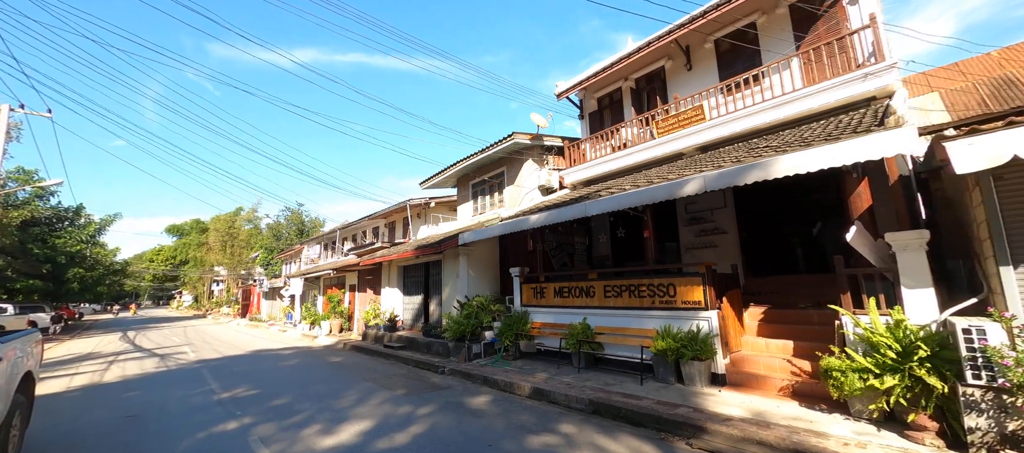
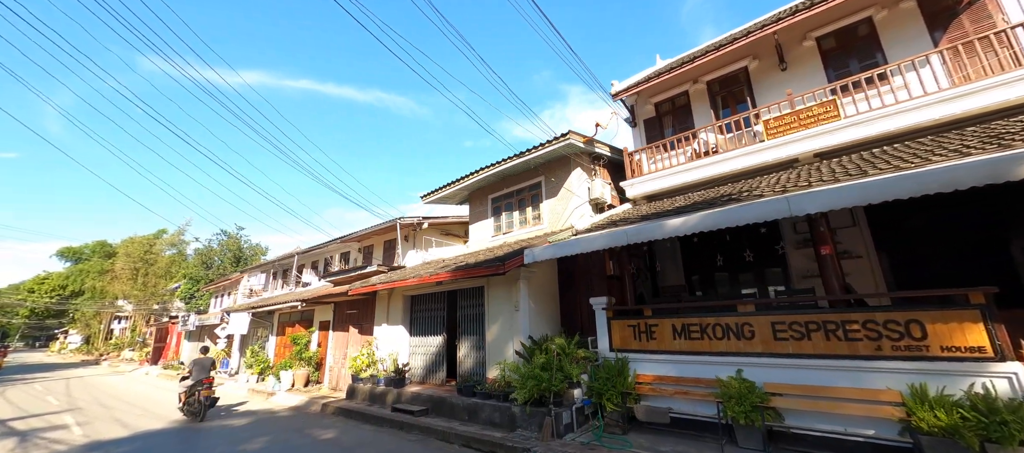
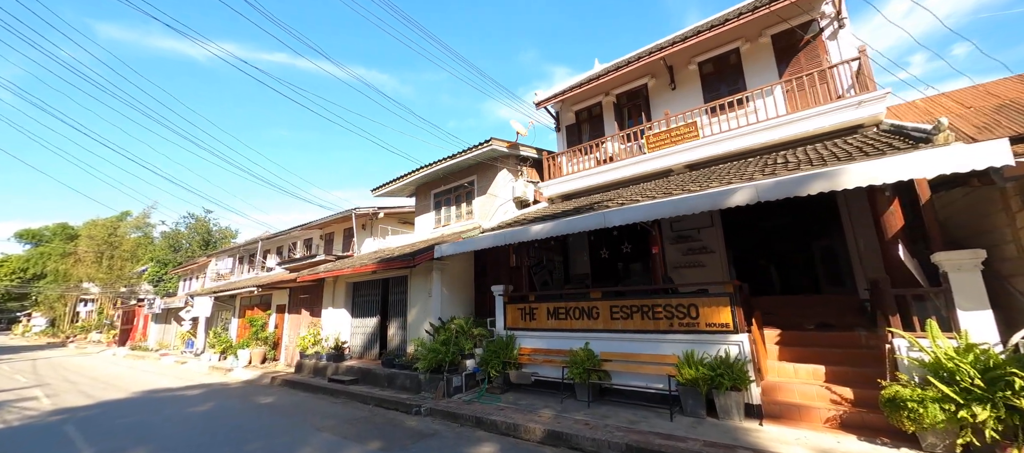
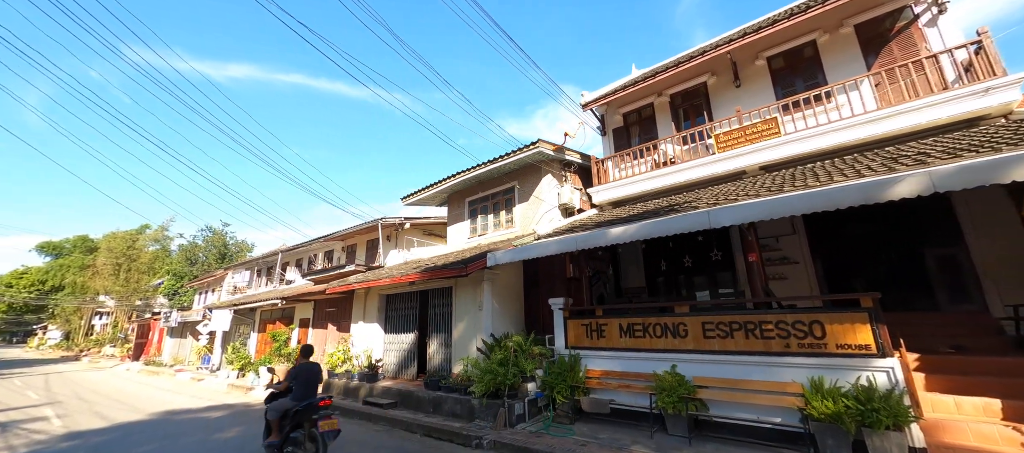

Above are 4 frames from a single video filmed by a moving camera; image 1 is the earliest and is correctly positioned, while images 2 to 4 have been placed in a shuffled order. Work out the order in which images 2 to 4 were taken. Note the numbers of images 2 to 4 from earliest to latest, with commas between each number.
3, 4, 2
